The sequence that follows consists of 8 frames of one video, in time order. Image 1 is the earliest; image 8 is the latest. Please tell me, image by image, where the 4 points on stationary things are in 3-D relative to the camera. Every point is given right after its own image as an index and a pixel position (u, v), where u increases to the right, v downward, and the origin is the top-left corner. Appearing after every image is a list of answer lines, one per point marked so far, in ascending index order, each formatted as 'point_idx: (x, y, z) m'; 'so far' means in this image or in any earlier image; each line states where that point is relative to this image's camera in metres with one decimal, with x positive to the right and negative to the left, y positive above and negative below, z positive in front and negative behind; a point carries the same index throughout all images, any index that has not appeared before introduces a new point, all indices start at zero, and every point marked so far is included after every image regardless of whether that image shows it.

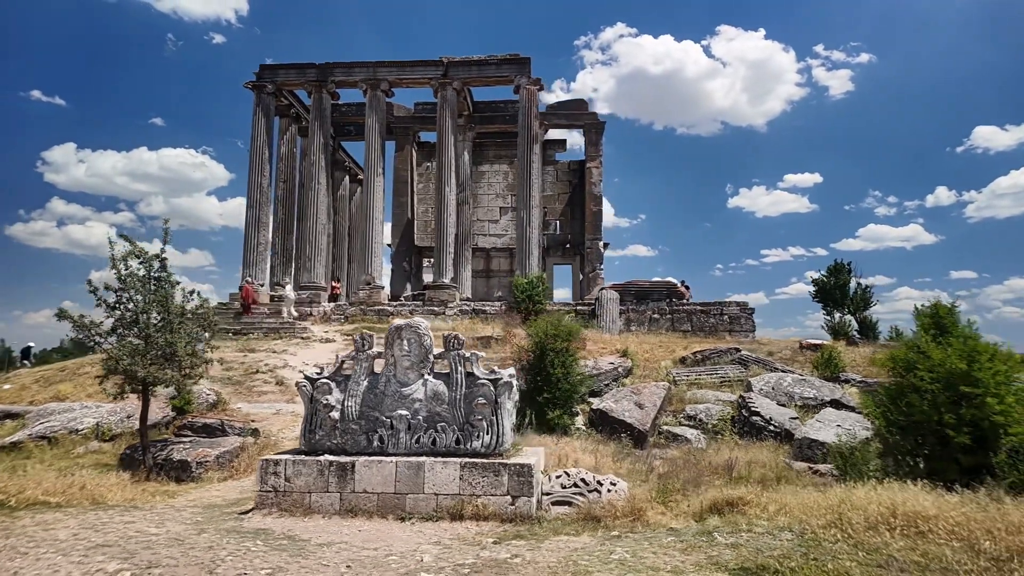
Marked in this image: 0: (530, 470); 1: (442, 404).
0: (+0.2, -1.9, +6.6) m
1: (-0.8, -1.3, +7.0) m
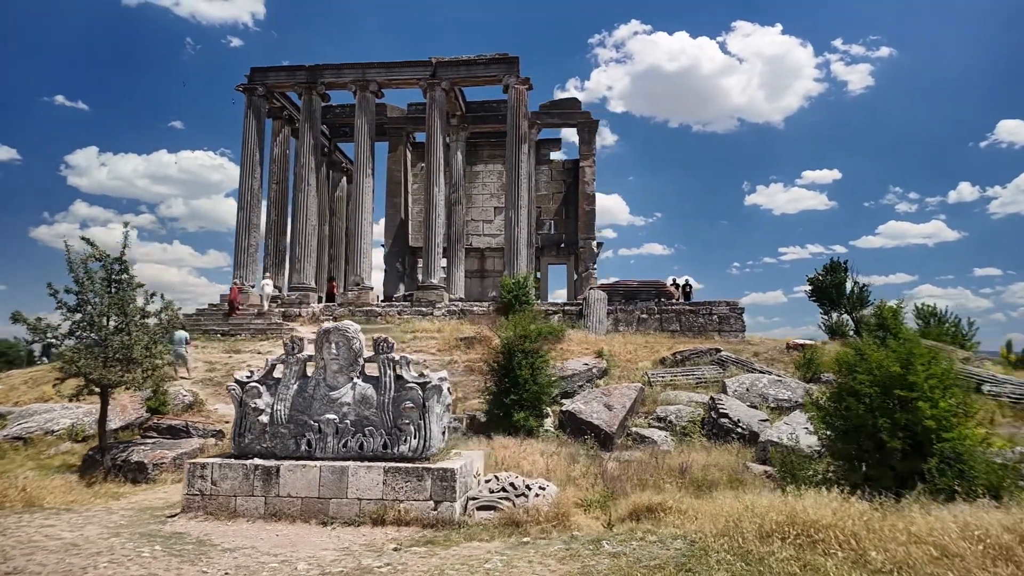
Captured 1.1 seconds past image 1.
0: (-0.6, -1.9, +6.5) m
1: (-1.6, -1.3, +6.9) m
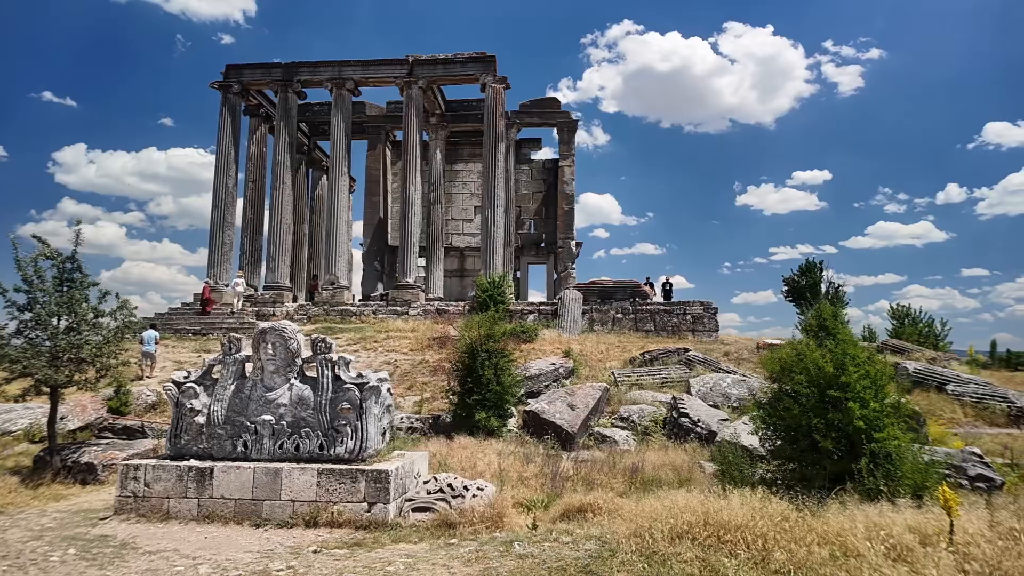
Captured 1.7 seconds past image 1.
0: (-1.3, -1.9, +6.4) m
1: (-2.2, -1.3, +6.9) m
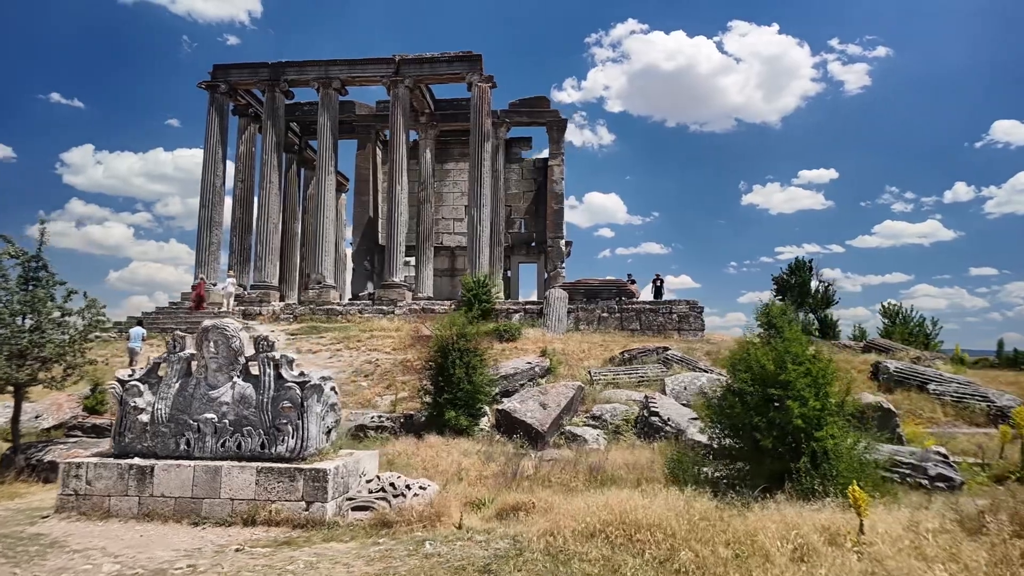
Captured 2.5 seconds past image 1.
0: (-1.9, -1.9, +6.4) m
1: (-2.8, -1.3, +6.9) m
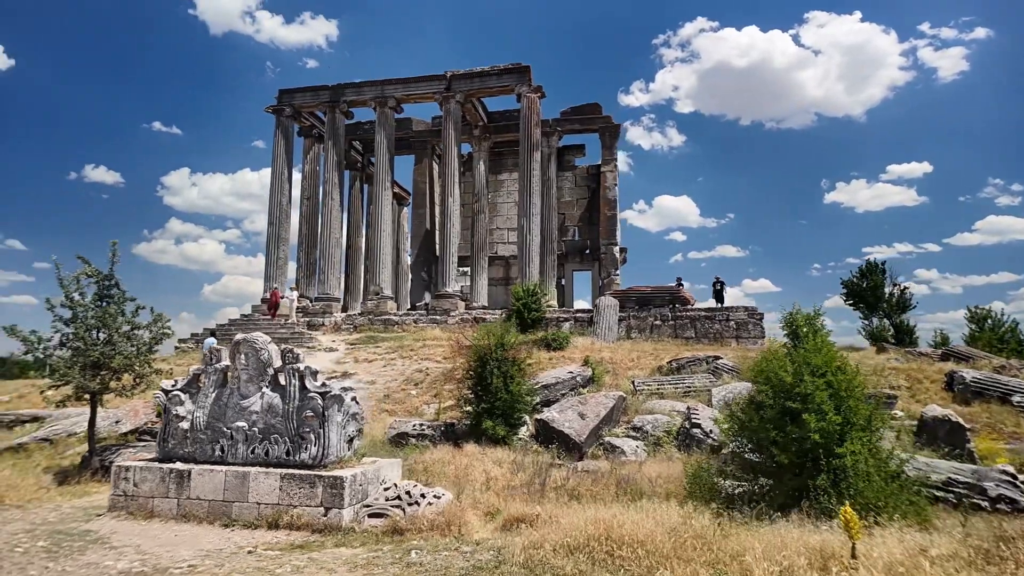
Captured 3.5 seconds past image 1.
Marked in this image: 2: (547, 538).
0: (-1.8, -2.1, +6.7) m
1: (-2.7, -1.5, +7.3) m
2: (+0.3, -2.0, +5.0) m
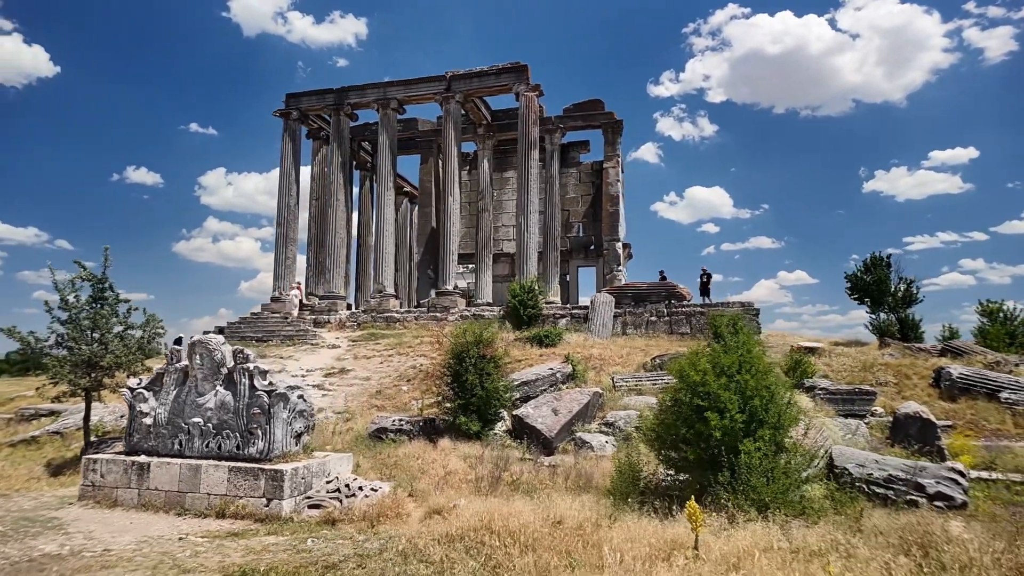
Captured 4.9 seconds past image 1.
0: (-2.6, -2.1, +7.2) m
1: (-3.5, -1.5, +7.8) m
2: (-0.6, -2.0, +5.4) m
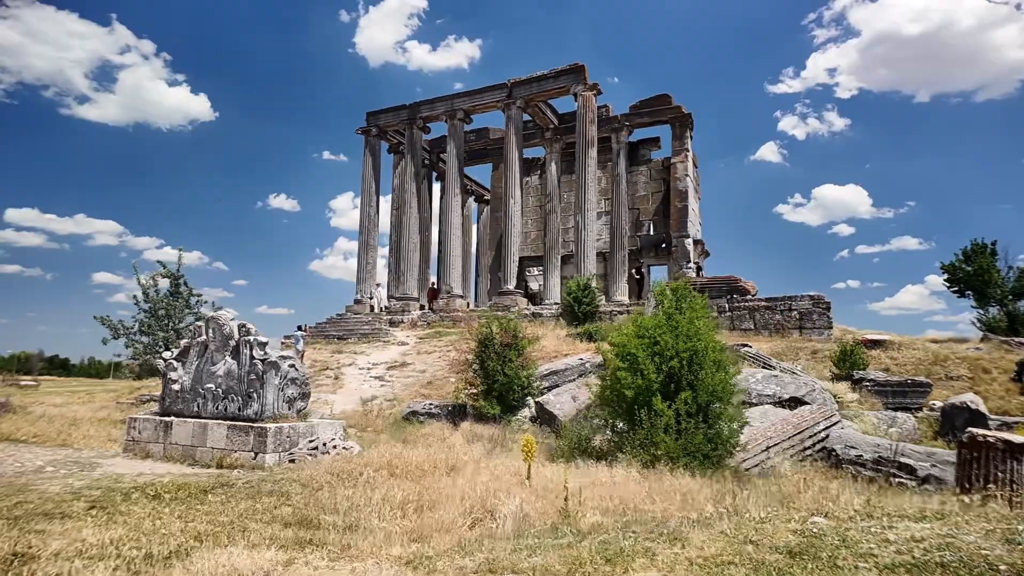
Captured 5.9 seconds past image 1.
0: (-3.2, -1.8, +8.1) m
1: (-3.9, -1.3, +8.9) m
2: (-1.5, -1.7, +6.0) m
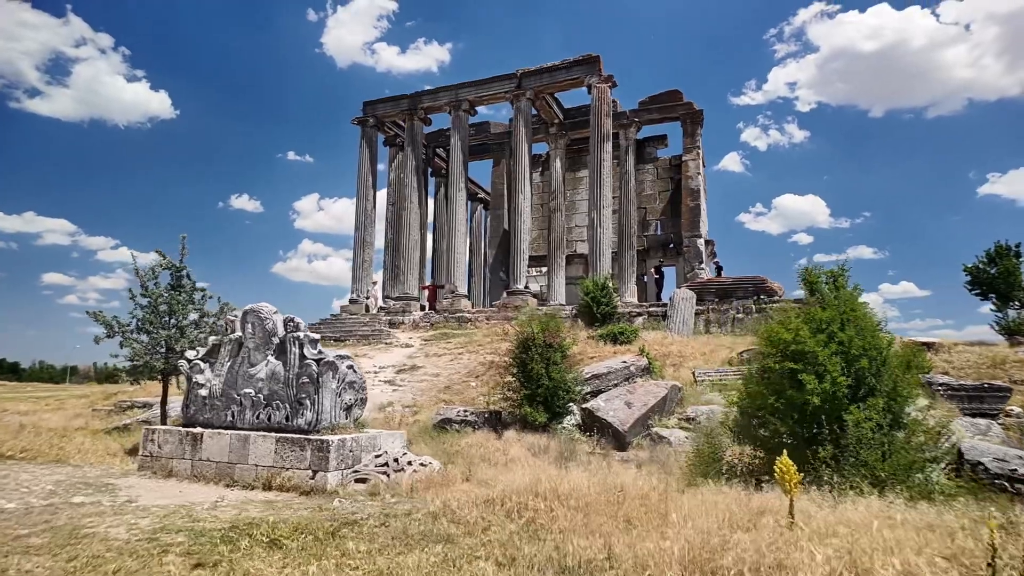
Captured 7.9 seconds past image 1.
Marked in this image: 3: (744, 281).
0: (-2.0, -1.7, +6.8) m
1: (-2.8, -1.1, +7.5) m
2: (-0.2, -1.5, +4.7) m
3: (+7.1, +0.2, +19.5) m
